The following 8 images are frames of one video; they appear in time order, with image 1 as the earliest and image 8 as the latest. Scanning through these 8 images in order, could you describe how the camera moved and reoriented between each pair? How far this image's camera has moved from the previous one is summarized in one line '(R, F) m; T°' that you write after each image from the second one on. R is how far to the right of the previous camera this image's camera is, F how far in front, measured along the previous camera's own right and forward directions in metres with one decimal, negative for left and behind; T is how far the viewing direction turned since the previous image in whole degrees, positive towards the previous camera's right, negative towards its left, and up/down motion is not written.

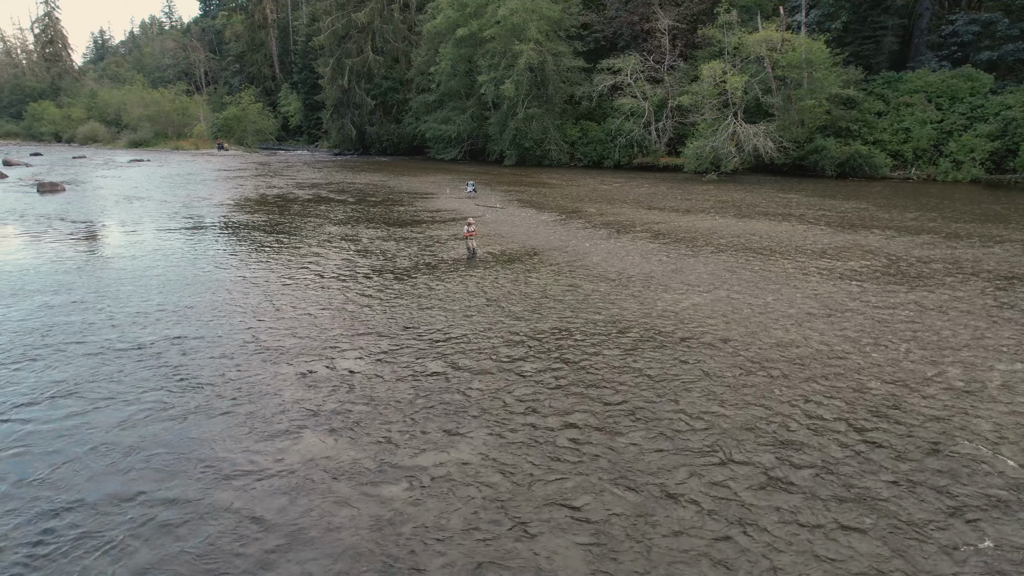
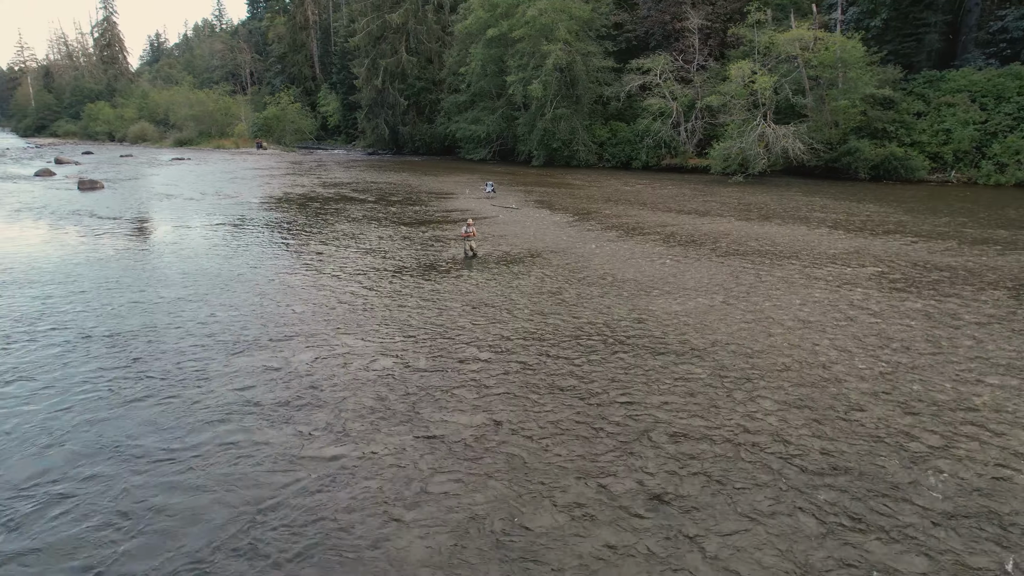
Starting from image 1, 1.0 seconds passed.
(+0.9, 0.0) m; -4°
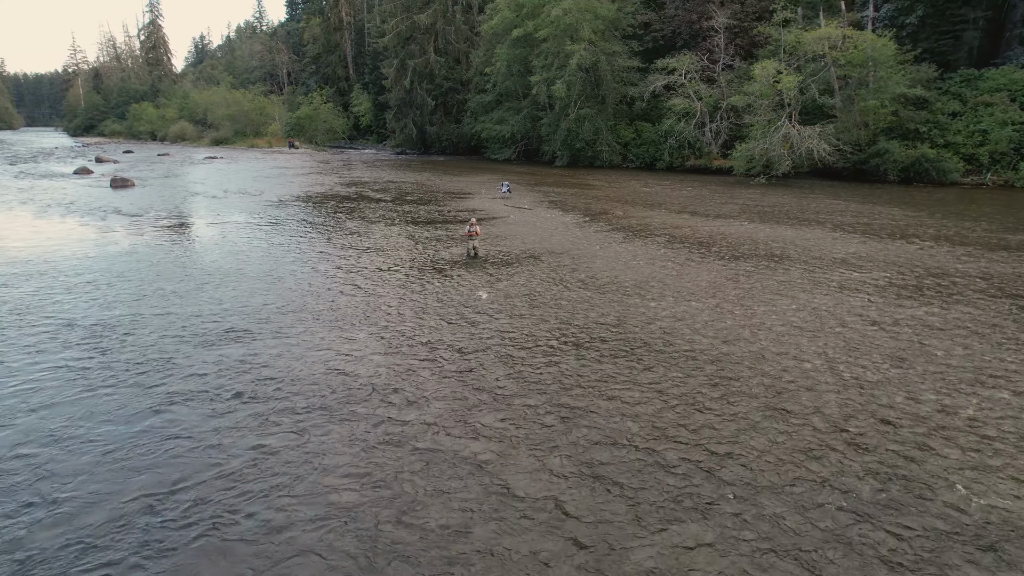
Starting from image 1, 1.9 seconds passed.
(+0.8, 0.0) m; -3°
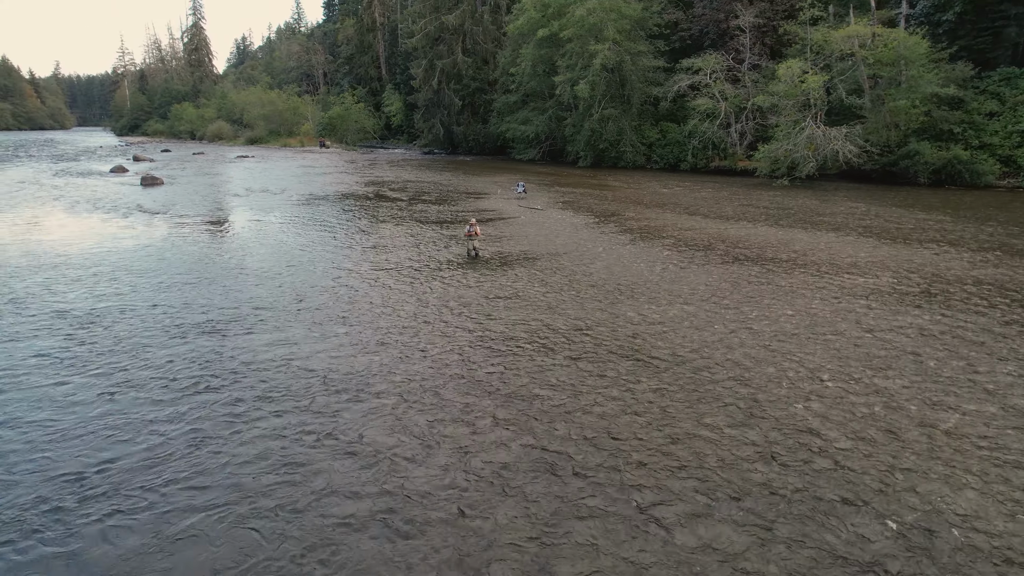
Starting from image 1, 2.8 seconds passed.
(+0.8, 0.0) m; -3°
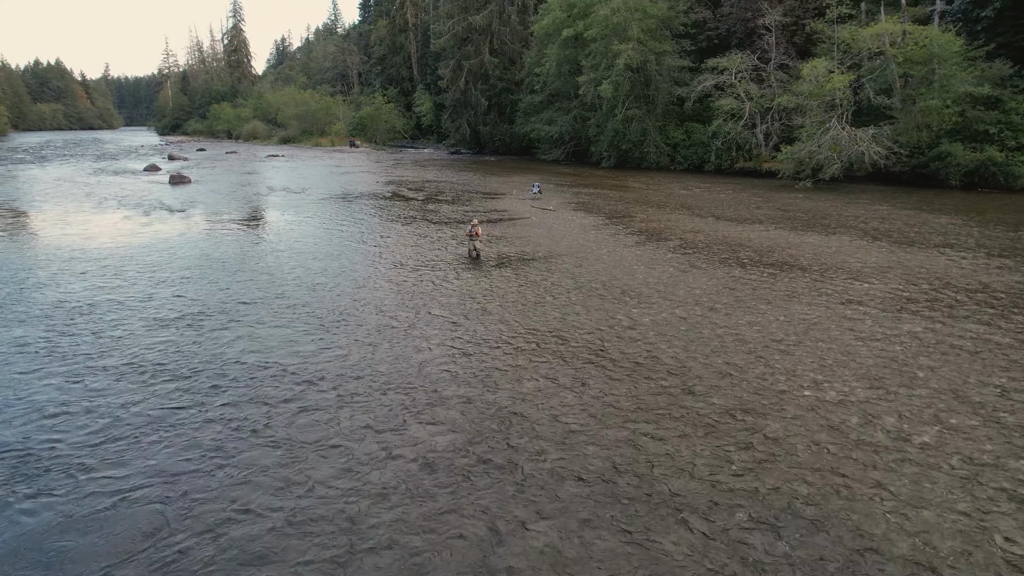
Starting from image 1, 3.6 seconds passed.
(+0.8, 0.0) m; -3°
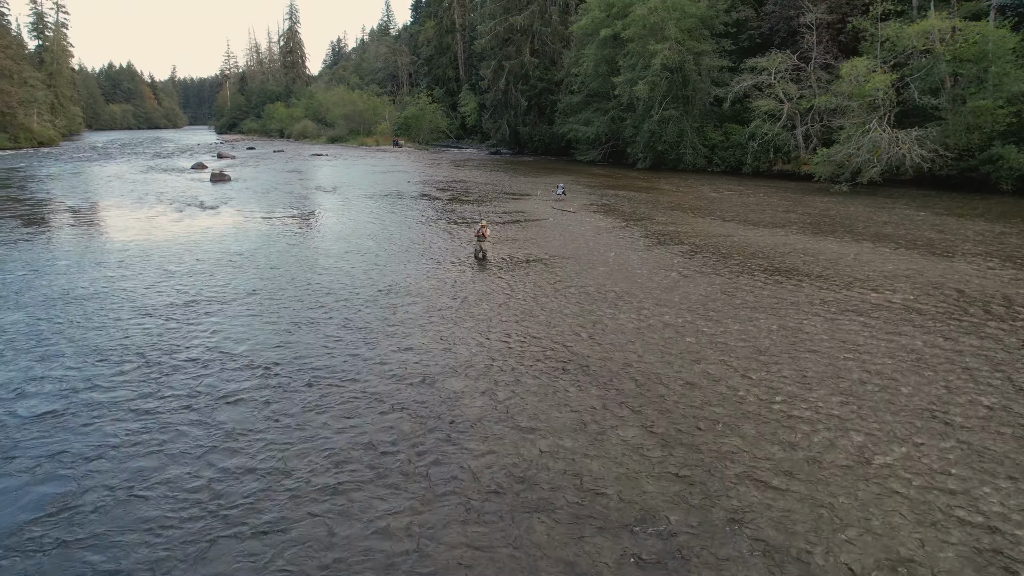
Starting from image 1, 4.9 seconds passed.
(+1.0, 0.0) m; -4°
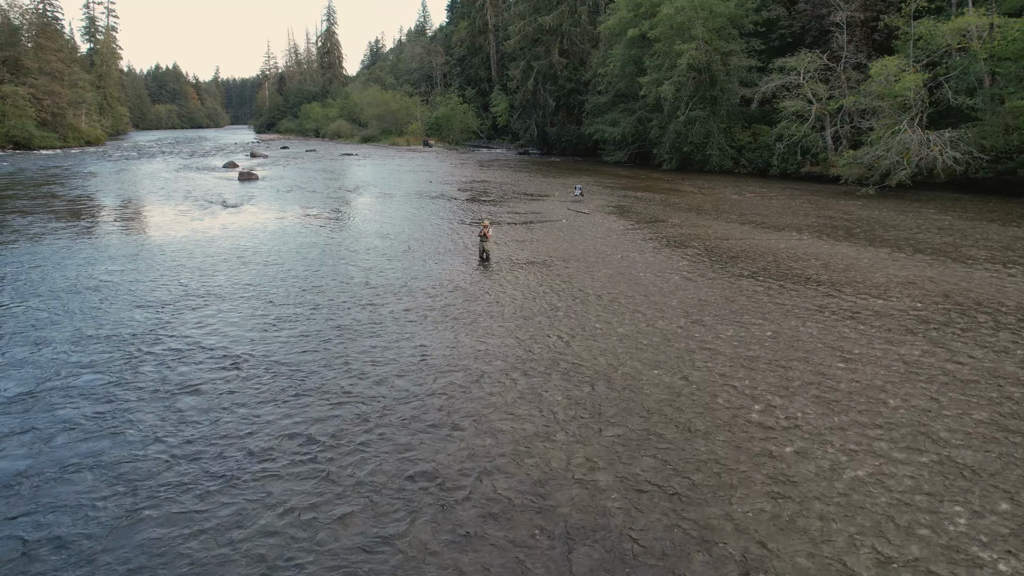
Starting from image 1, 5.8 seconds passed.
(+0.7, 0.0) m; -3°
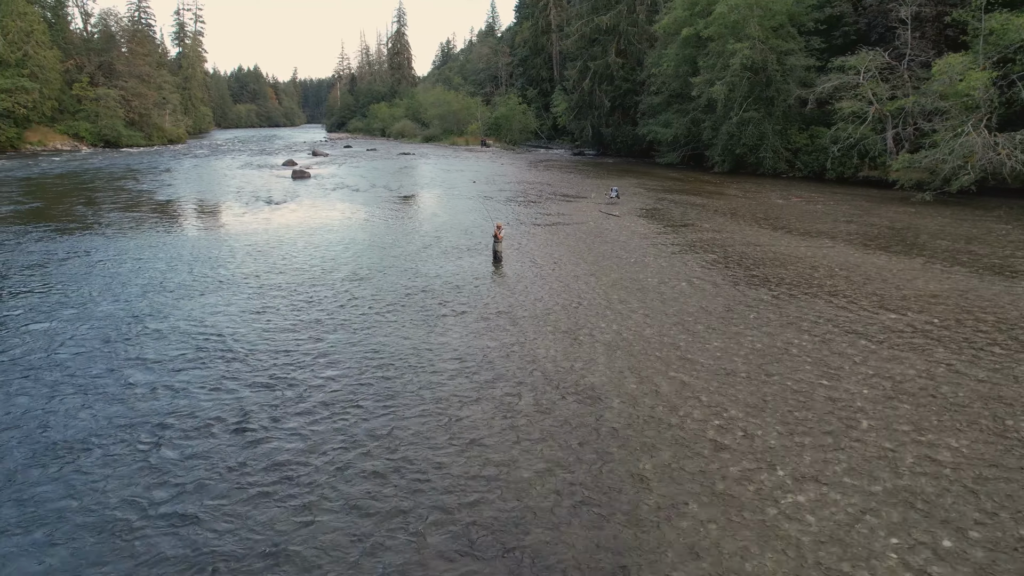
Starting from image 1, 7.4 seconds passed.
(+1.3, +0.1) m; -6°
